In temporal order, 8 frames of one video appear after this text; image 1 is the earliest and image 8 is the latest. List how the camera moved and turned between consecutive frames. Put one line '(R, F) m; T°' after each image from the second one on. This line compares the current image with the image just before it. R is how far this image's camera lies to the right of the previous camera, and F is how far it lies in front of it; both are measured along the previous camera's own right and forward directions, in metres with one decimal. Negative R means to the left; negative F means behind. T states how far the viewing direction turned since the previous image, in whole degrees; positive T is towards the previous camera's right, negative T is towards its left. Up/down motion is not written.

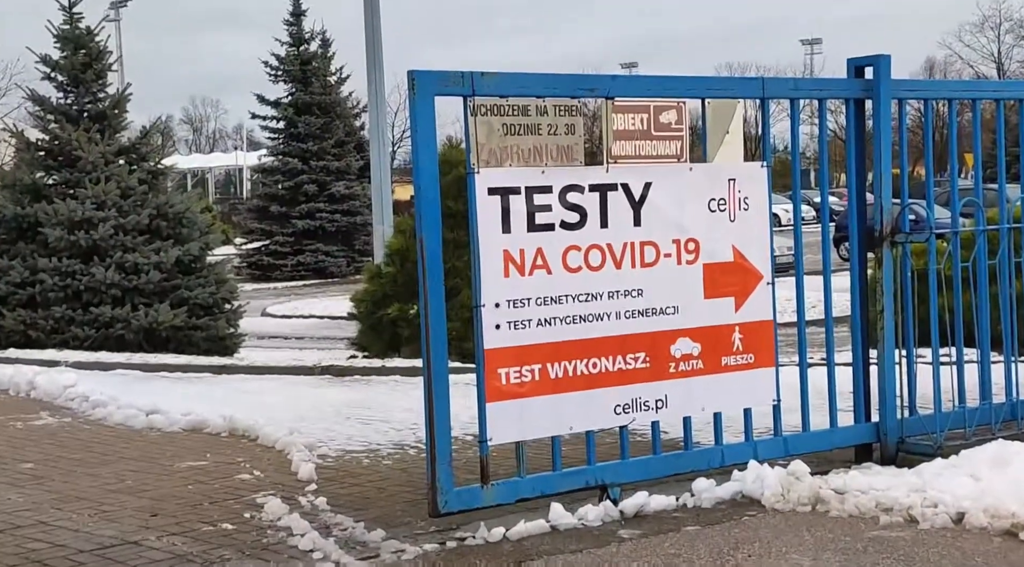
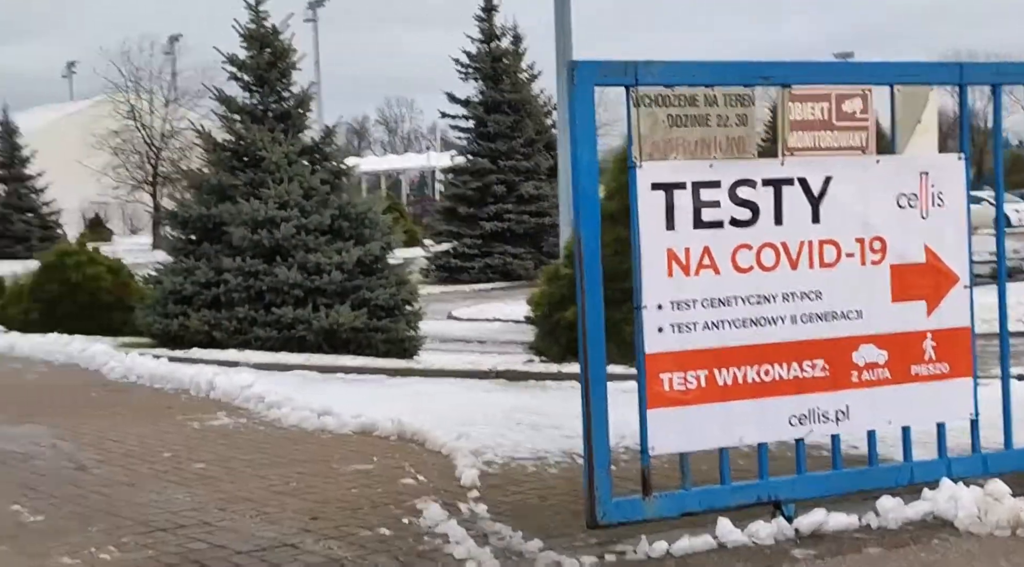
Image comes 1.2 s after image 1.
(+0.2, +0.4) m; -9°
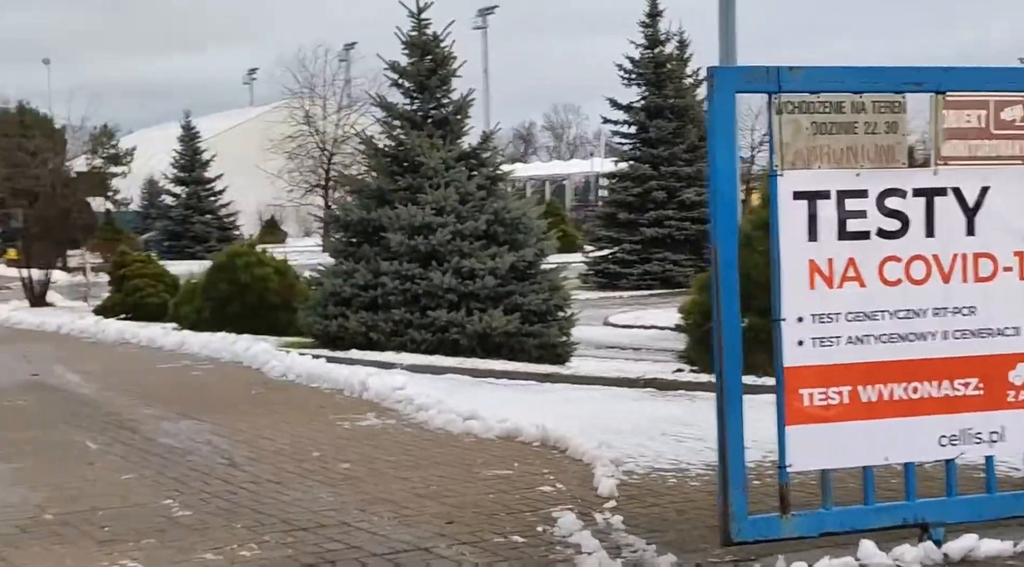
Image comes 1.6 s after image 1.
(+0.2, +0.1) m; -8°
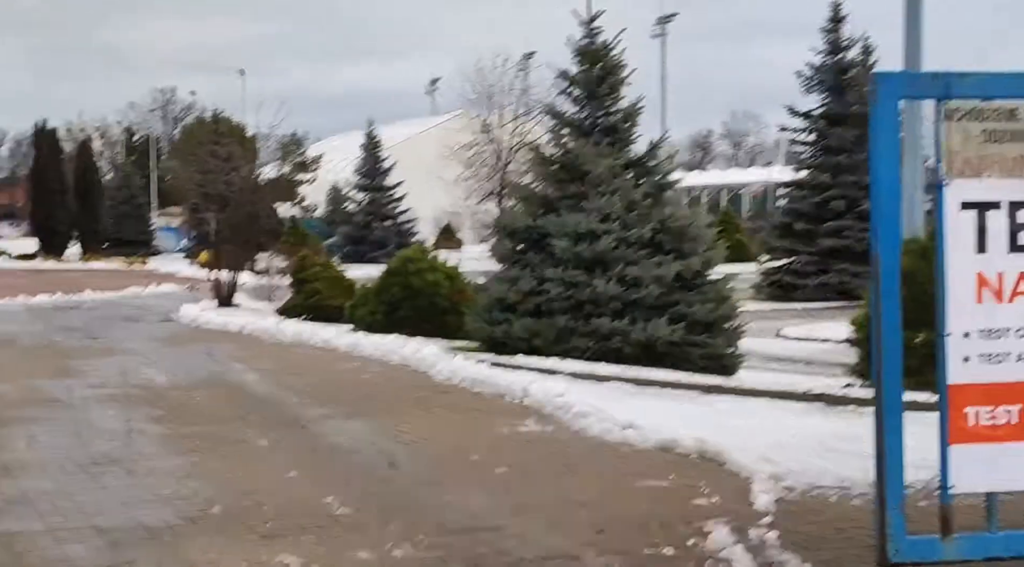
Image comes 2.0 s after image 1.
(+0.2, 0.0) m; -8°
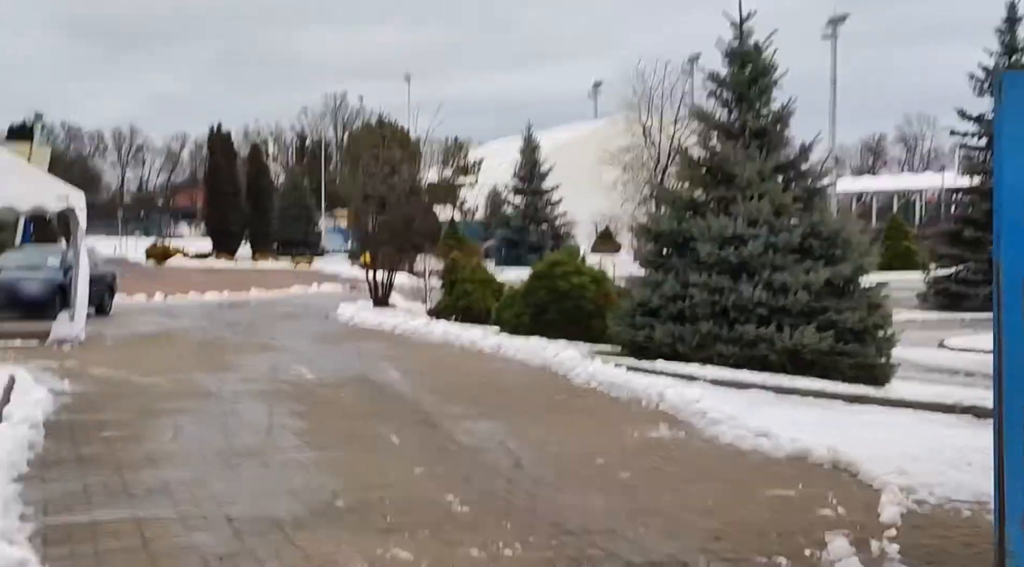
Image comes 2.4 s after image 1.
(+0.4, 0.0) m; -8°
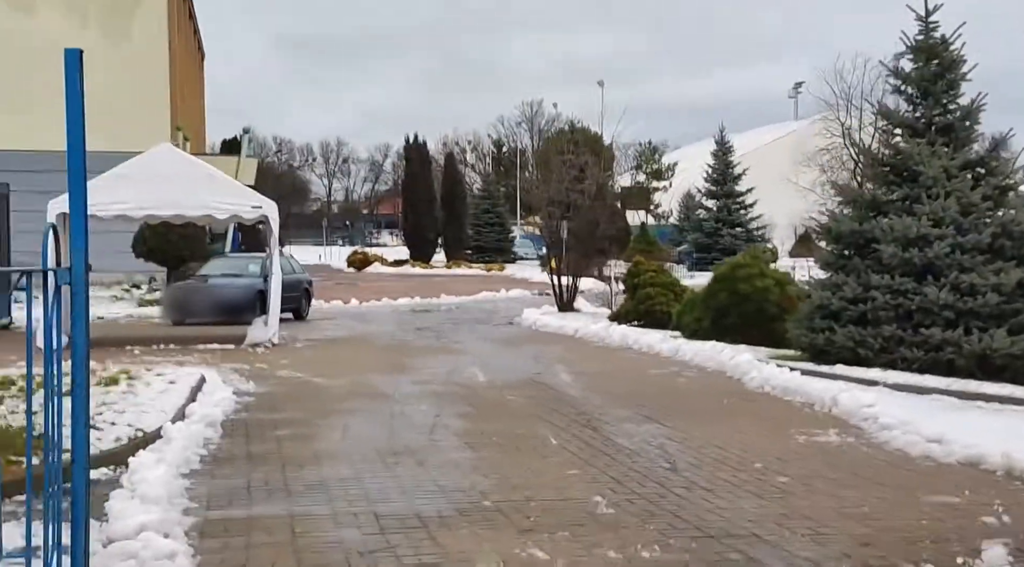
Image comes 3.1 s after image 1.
(+0.5, 0.0) m; -10°
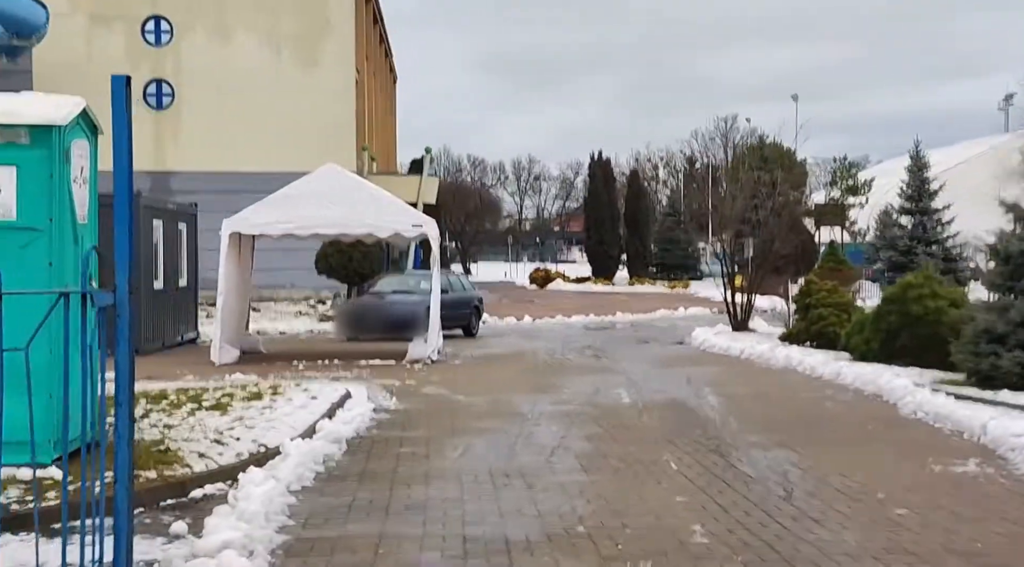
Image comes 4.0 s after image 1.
(+0.9, 0.0) m; -10°
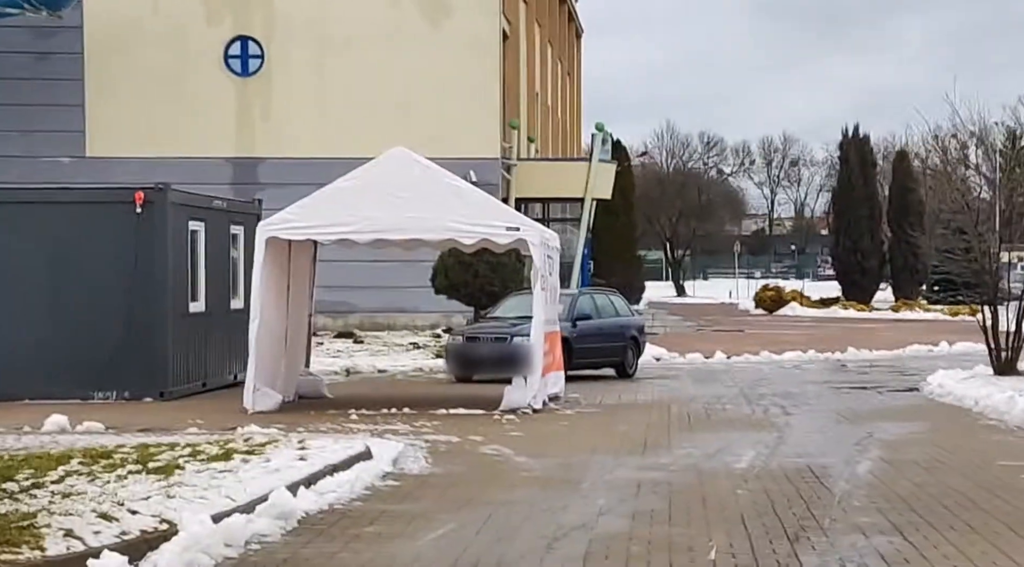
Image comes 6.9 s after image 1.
(+2.2, +3.0) m; -15°
